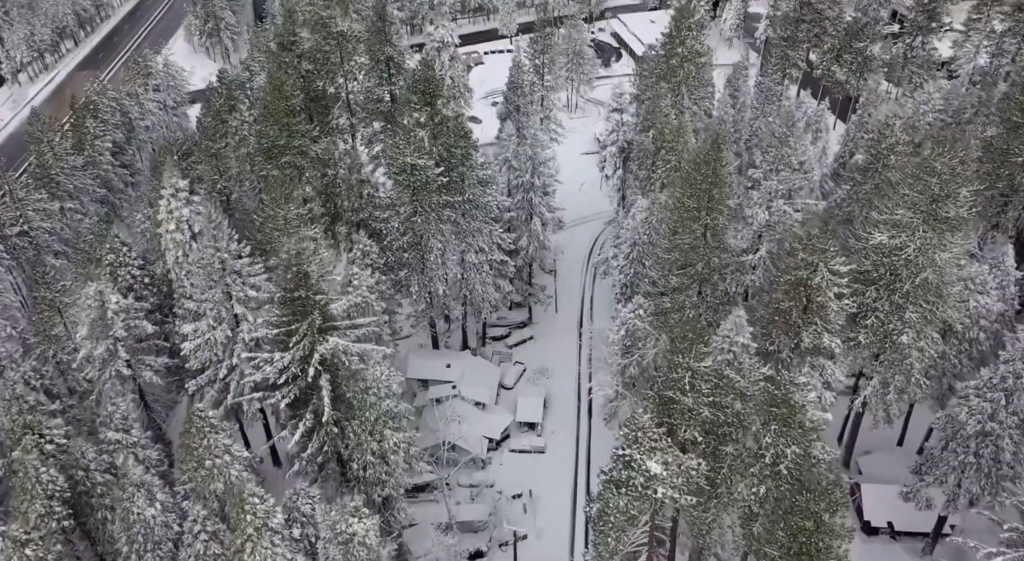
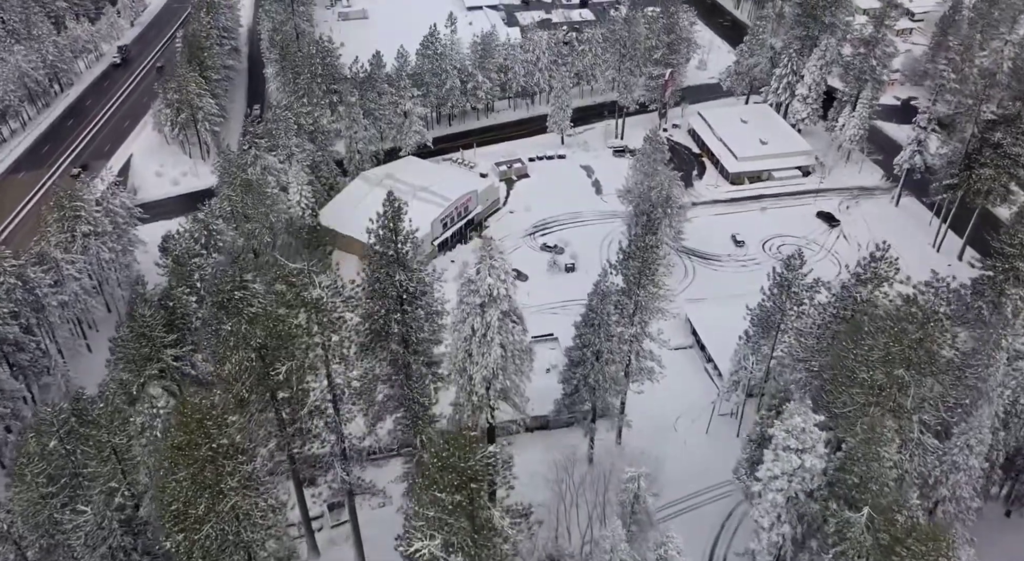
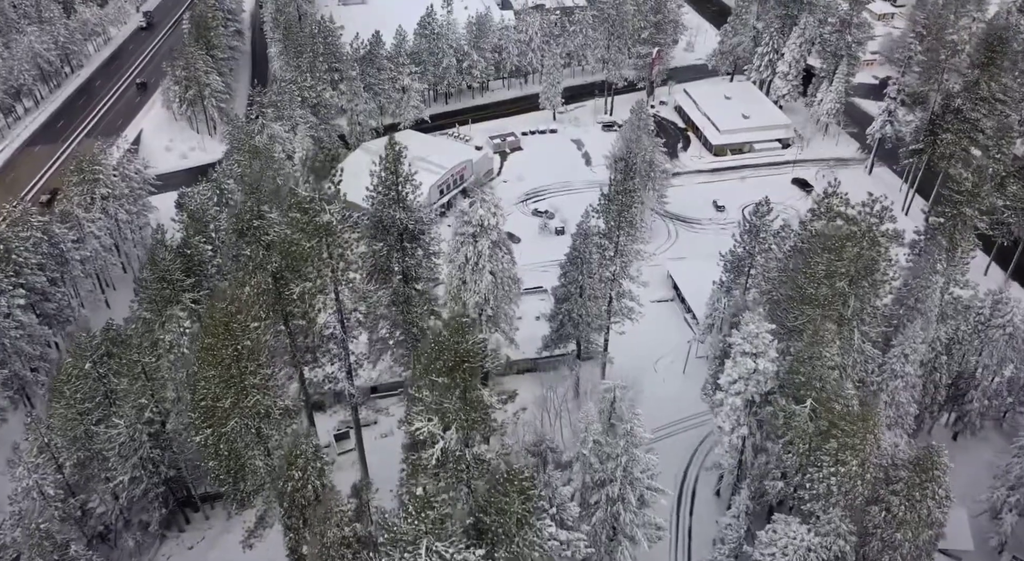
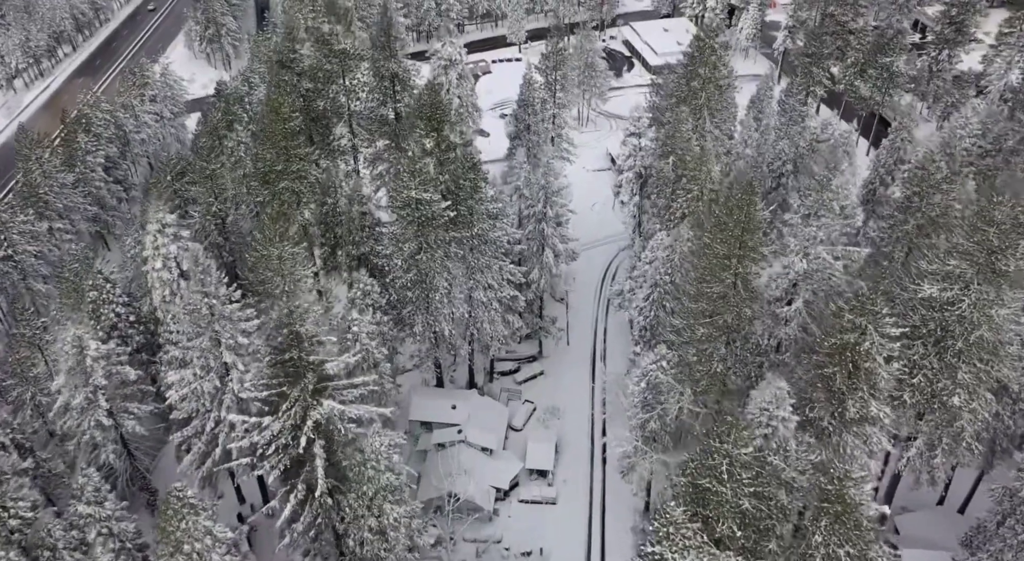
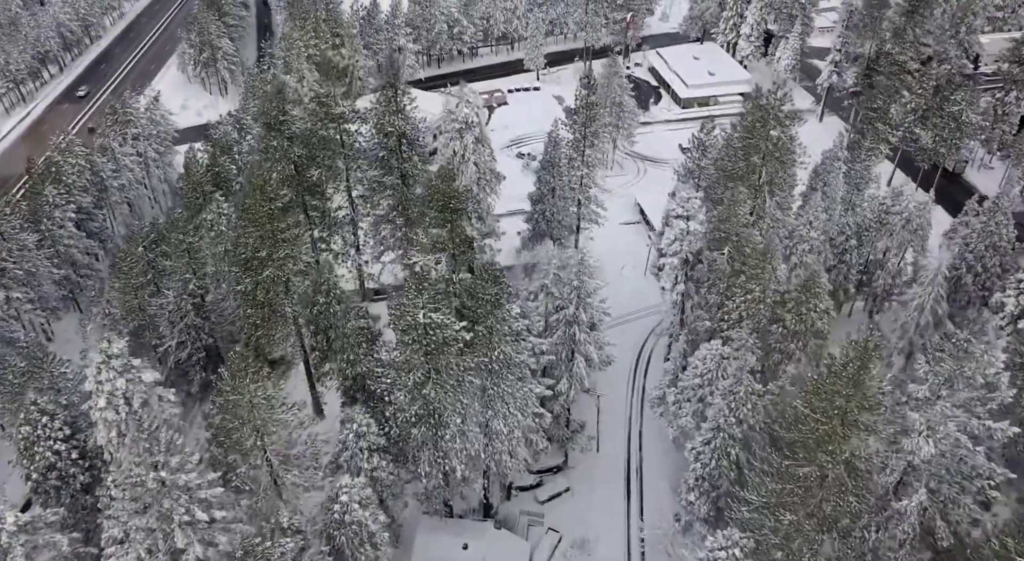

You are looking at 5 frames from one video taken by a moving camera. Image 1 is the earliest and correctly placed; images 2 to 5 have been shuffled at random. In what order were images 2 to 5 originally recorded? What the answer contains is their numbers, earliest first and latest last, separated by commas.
4, 5, 3, 2
